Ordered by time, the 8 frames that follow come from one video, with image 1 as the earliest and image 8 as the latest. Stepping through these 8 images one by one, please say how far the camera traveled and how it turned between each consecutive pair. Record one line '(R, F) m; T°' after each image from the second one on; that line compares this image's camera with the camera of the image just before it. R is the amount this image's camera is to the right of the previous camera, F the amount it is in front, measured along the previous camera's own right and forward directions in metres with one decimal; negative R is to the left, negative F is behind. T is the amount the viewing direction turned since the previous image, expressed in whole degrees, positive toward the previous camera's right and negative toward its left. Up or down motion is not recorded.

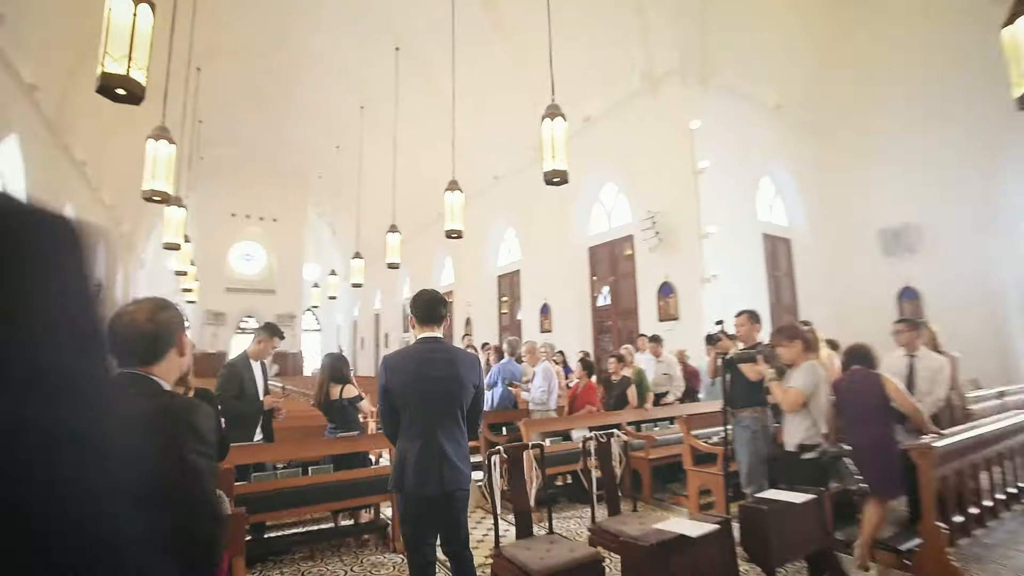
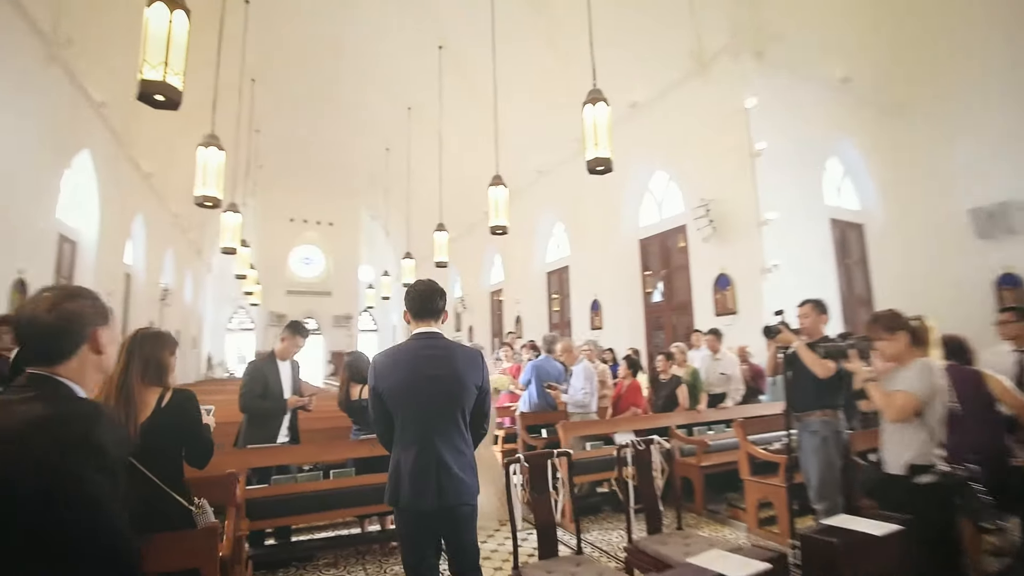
(+0.2, +0.3) m; -6°
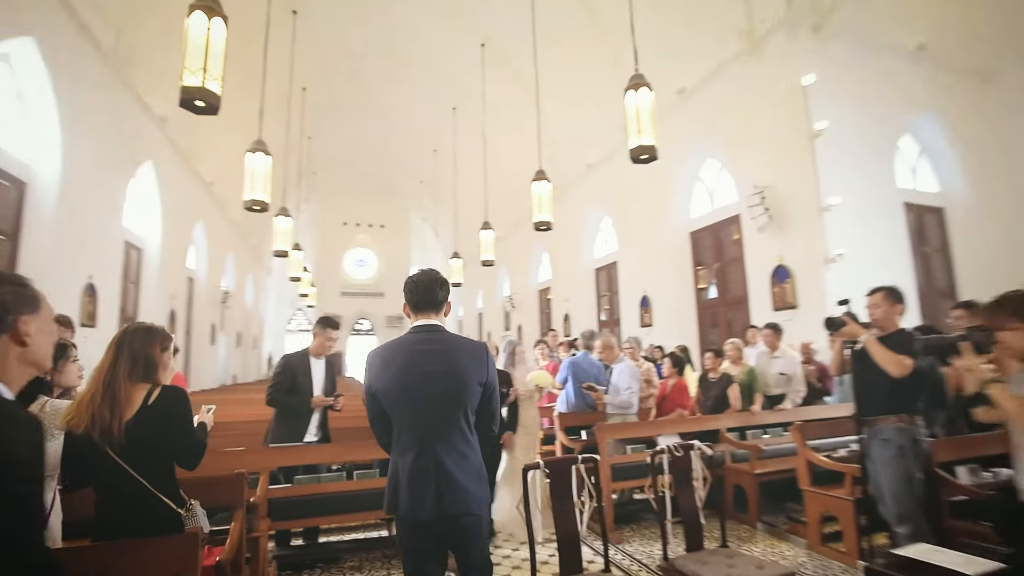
(+0.2, +0.2) m; -6°
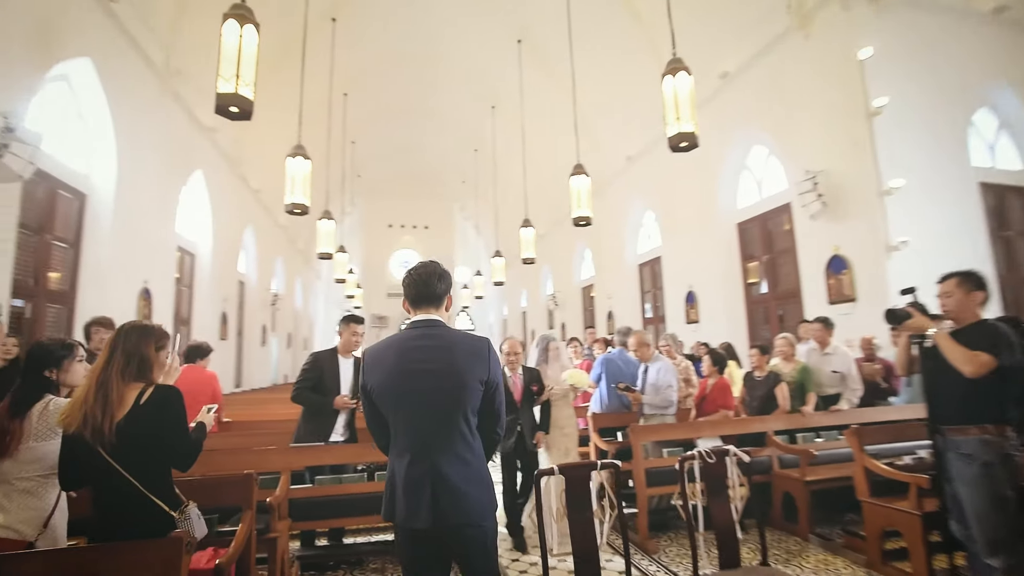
(+0.2, +0.2) m; -5°
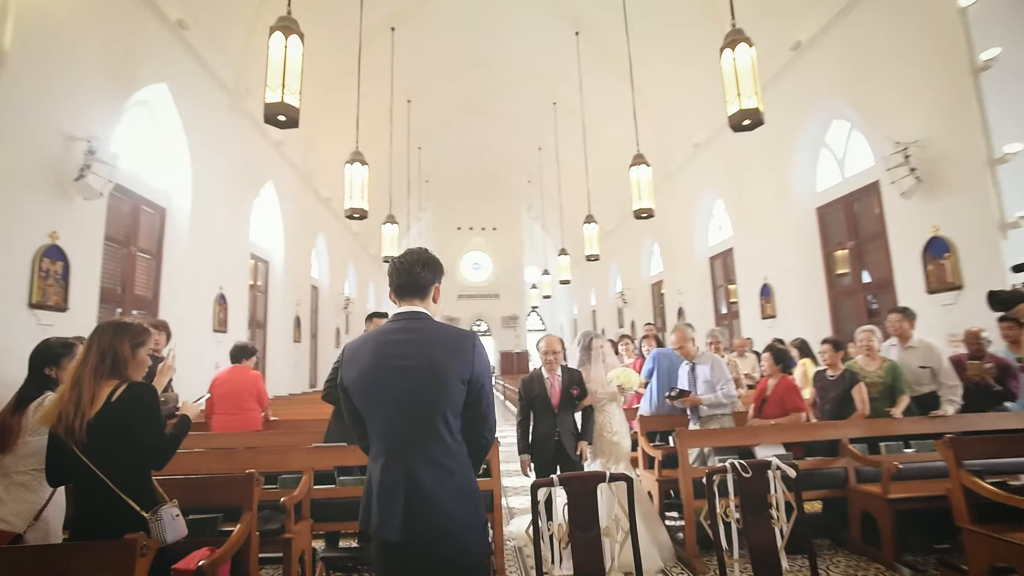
(+0.3, +0.2) m; -8°
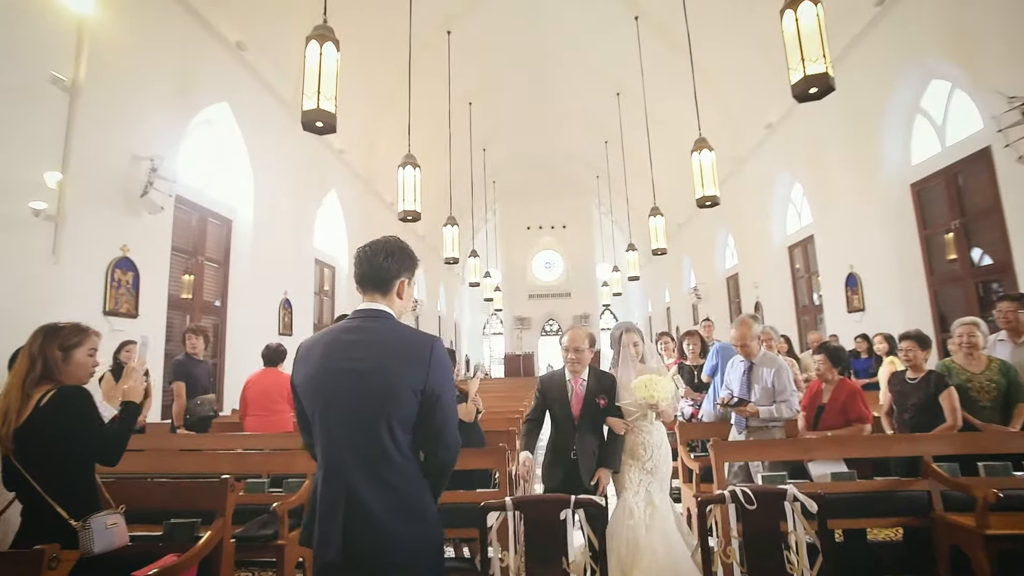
(+0.4, +0.3) m; -9°
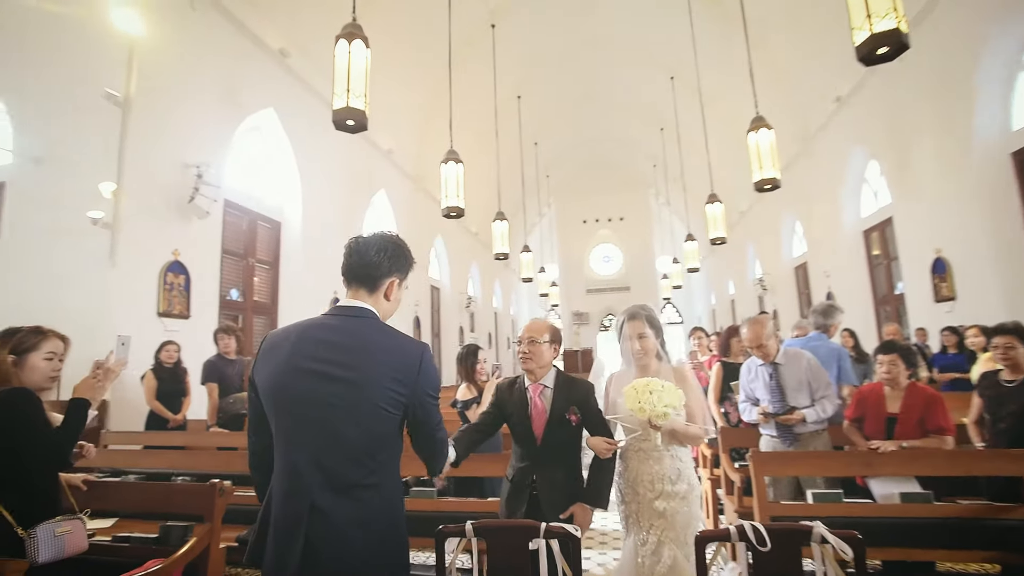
(+0.3, +0.2) m; -7°
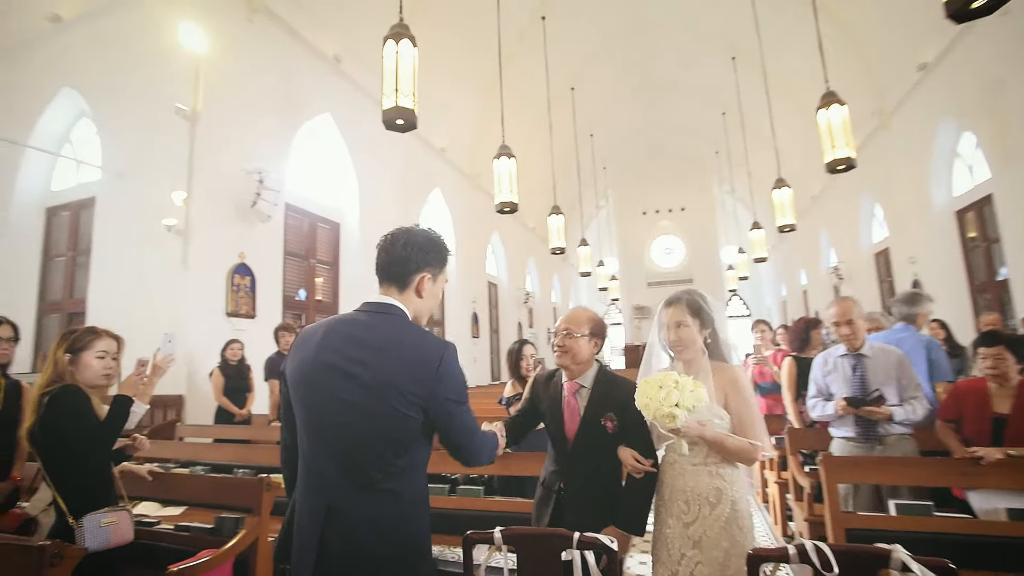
(+0.1, +0.1) m; -7°
